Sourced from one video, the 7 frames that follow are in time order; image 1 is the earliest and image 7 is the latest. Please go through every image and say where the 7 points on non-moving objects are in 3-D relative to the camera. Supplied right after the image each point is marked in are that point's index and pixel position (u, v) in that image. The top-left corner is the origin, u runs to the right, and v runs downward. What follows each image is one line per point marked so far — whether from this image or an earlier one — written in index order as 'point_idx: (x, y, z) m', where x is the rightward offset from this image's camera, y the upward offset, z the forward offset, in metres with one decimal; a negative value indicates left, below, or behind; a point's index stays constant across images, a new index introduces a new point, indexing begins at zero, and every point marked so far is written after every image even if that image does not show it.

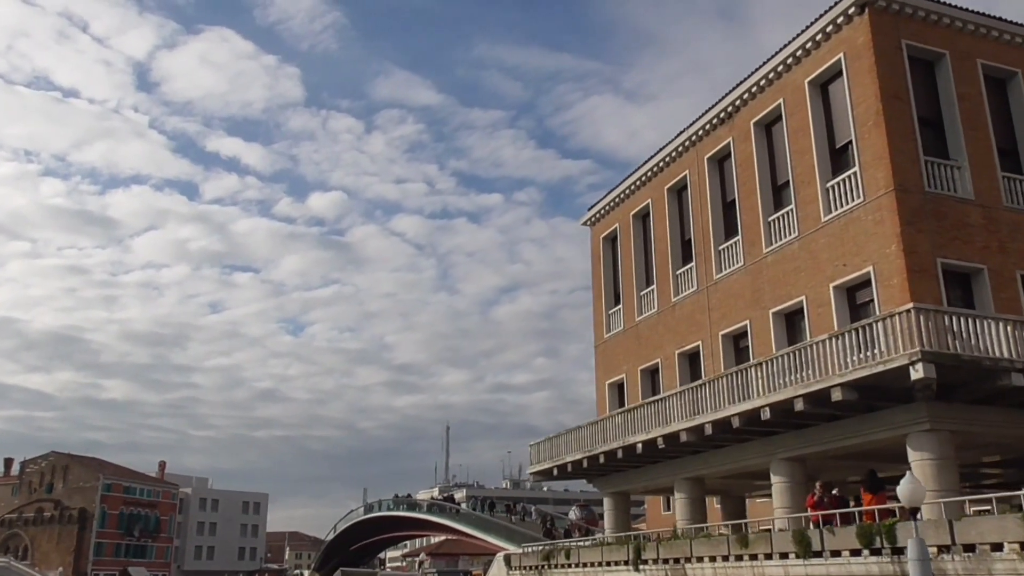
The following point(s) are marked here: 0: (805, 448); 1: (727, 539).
0: (+6.3, -3.4, +19.8) m
1: (+4.3, -5.0, +18.2) m
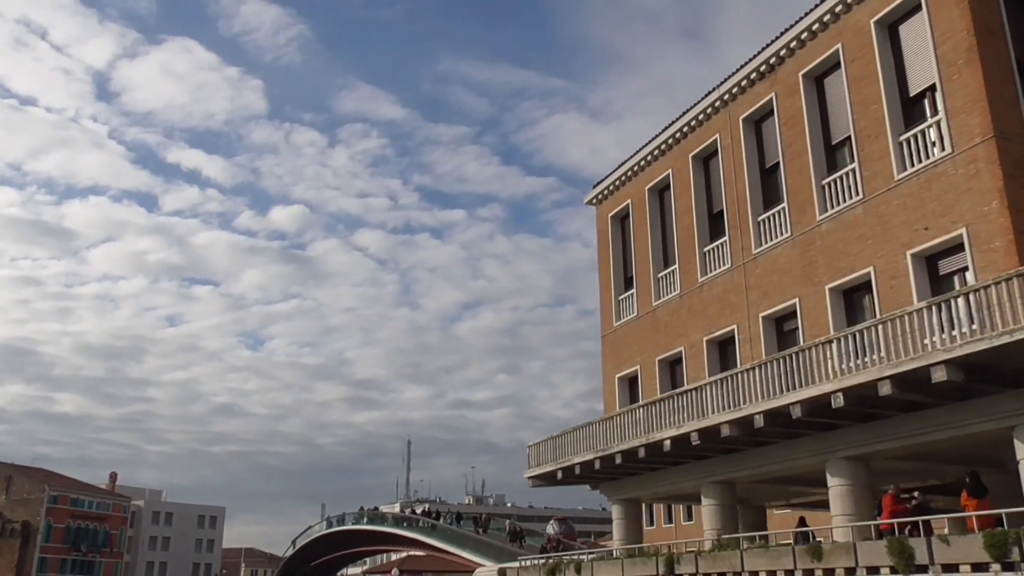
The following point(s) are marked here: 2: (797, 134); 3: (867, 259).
0: (+6.6, -2.8, +16.9) m
1: (+4.6, -4.3, +15.2) m
2: (+6.1, +3.3, +19.8) m
3: (+6.7, +0.6, +17.5) m
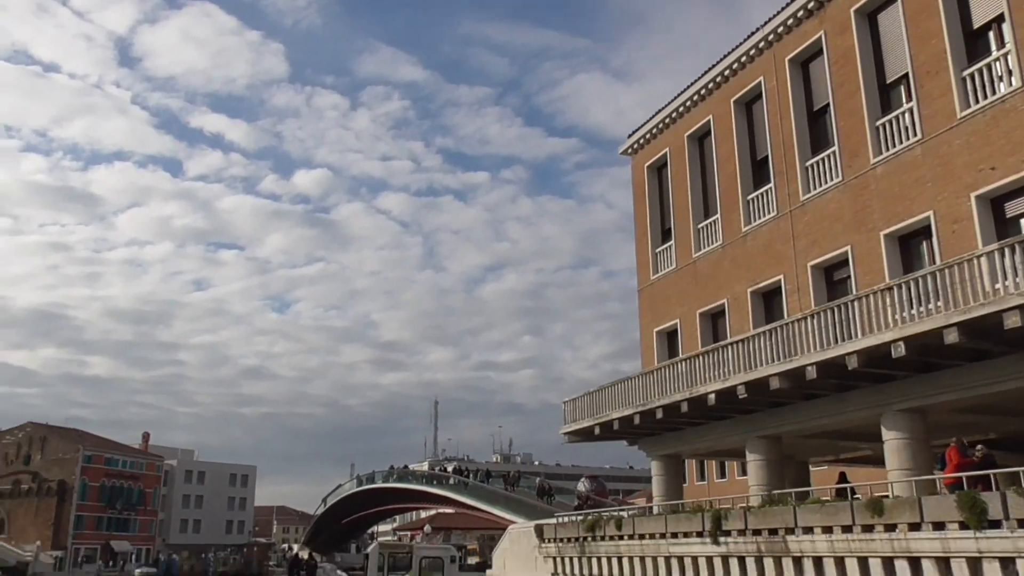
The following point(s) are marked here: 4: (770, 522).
0: (+7.4, -1.9, +16.1) m
1: (+5.4, -3.4, +14.6) m
2: (+6.9, +4.4, +18.8) m
3: (+7.5, +1.5, +16.6) m
4: (+4.6, -4.2, +16.4) m
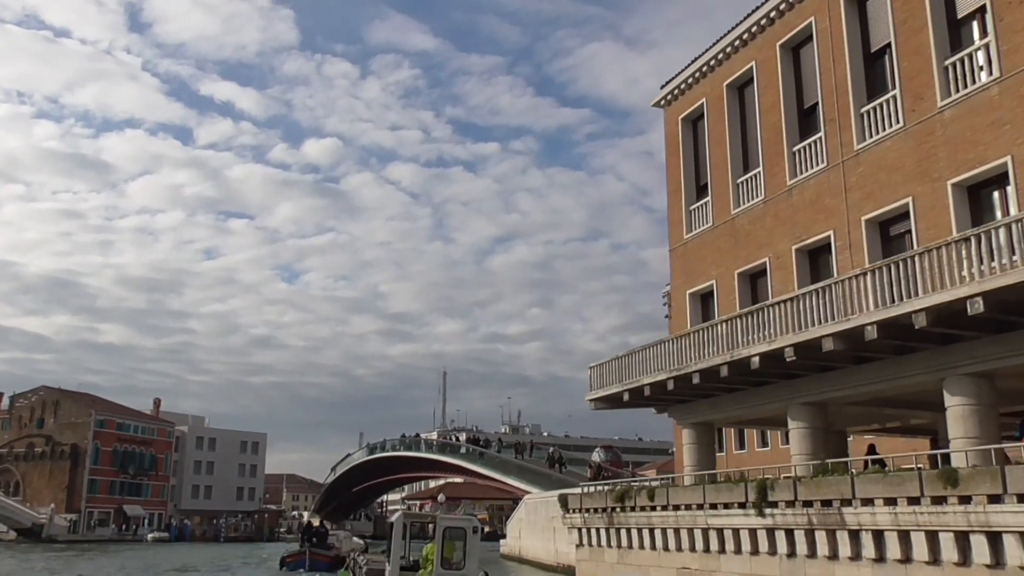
0: (+7.9, -1.1, +14.8) m
1: (+5.9, -2.7, +13.4) m
2: (+7.5, +5.2, +17.3) m
3: (+8.1, +2.3, +15.2) m
4: (+5.1, -3.4, +15.2) m
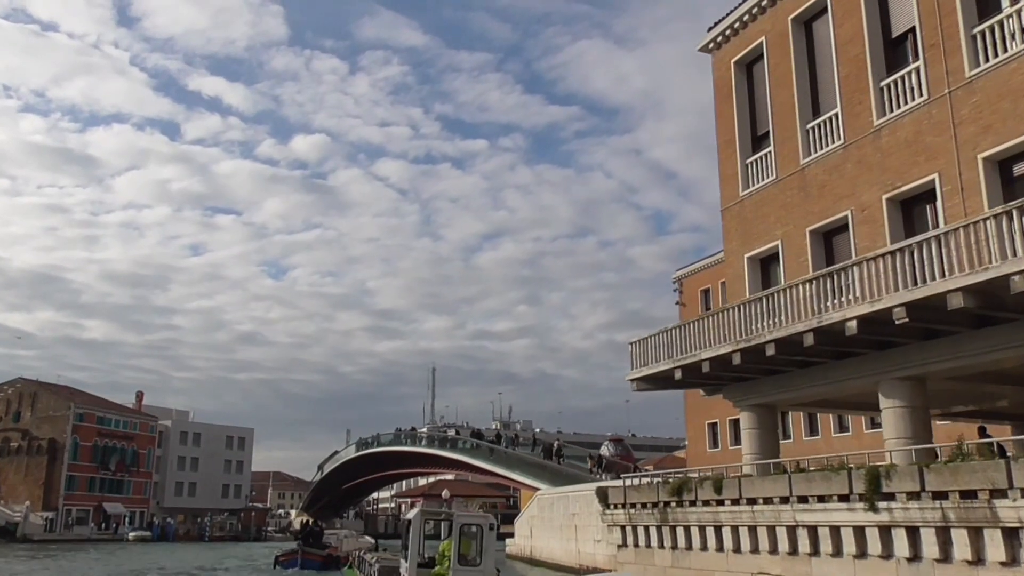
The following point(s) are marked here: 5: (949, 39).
0: (+8.8, -0.3, +11.9) m
1: (+6.8, -1.9, +10.4) m
2: (+8.4, +6.0, +14.4) m
3: (+8.9, +3.1, +12.3) m
4: (+6.0, -2.6, +12.3) m
5: (+7.6, +4.3, +16.1) m
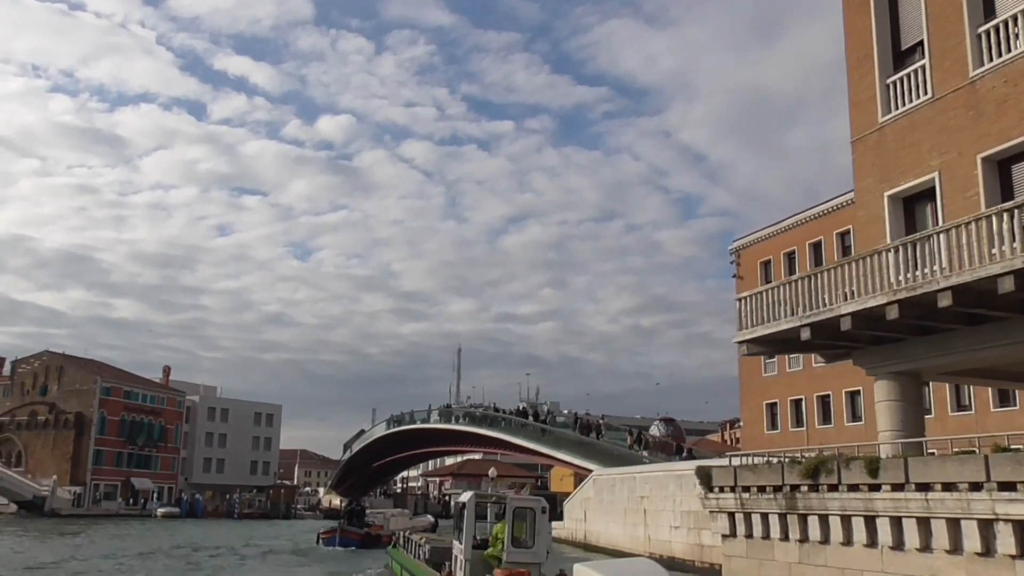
0: (+10.3, +0.5, +8.4) m
1: (+8.3, -1.1, +7.0) m
2: (+10.1, +6.9, +10.7) m
3: (+10.5, +4.0, +8.6) m
4: (+7.5, -1.7, +8.8) m
5: (+9.3, +5.3, +12.4) m
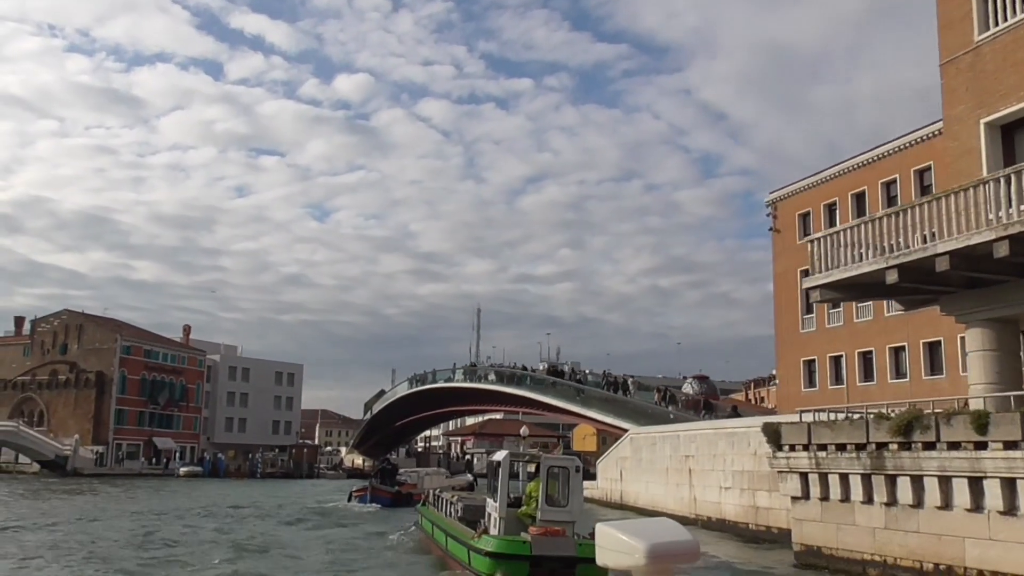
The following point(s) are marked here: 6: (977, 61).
0: (+11.0, +1.2, +6.5) m
1: (+9.0, -0.5, +5.2) m
2: (+10.8, +7.7, +8.6) m
3: (+11.2, +4.6, +6.7) m
4: (+8.3, -1.0, +7.1) m
5: (+10.1, +6.1, +10.4) m
6: (+8.1, +3.9, +15.9) m
